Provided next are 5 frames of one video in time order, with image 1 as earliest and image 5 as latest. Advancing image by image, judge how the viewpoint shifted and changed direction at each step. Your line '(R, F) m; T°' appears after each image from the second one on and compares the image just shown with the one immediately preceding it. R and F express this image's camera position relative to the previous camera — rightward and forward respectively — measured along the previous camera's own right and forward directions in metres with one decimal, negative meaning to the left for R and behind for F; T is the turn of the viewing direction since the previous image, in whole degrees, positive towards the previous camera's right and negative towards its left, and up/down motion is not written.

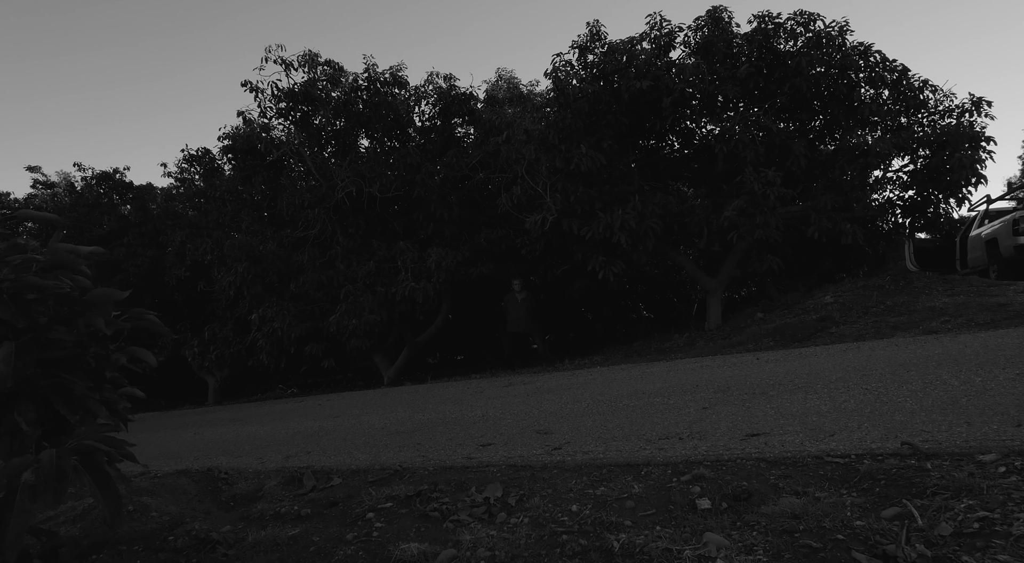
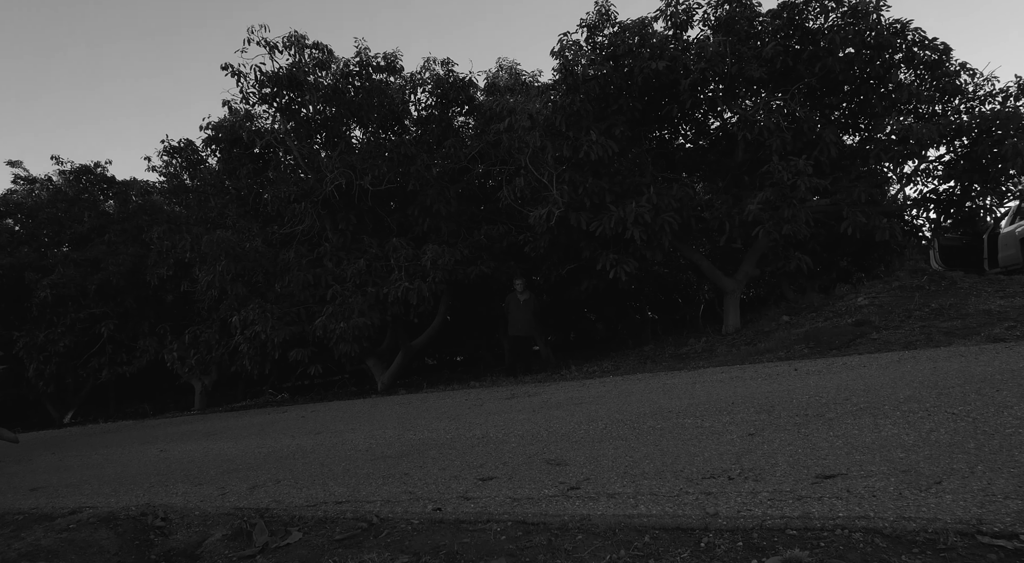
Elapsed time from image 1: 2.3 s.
(0.0, +0.9) m; 0°
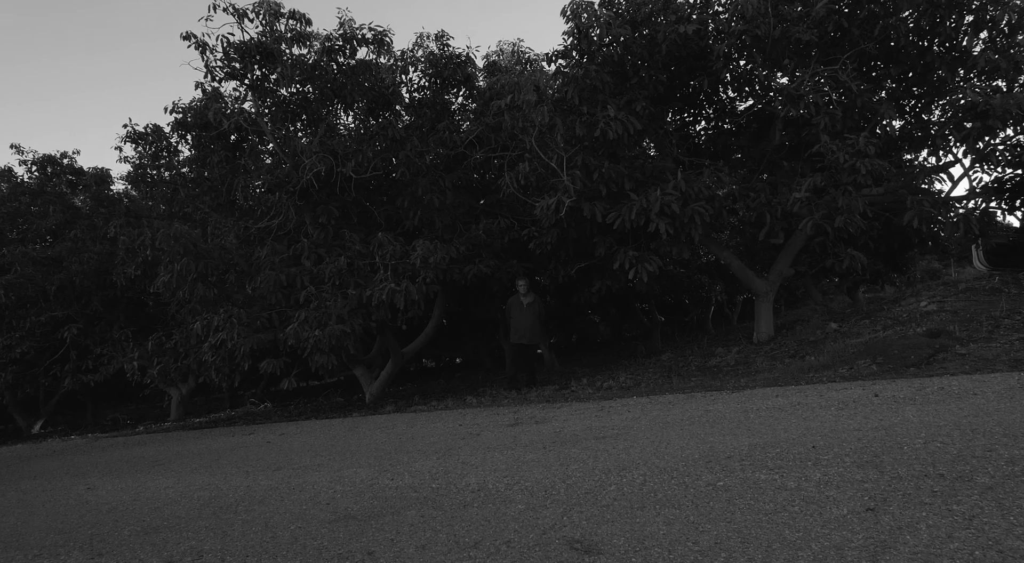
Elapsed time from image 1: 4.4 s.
(0.0, +1.5) m; 0°
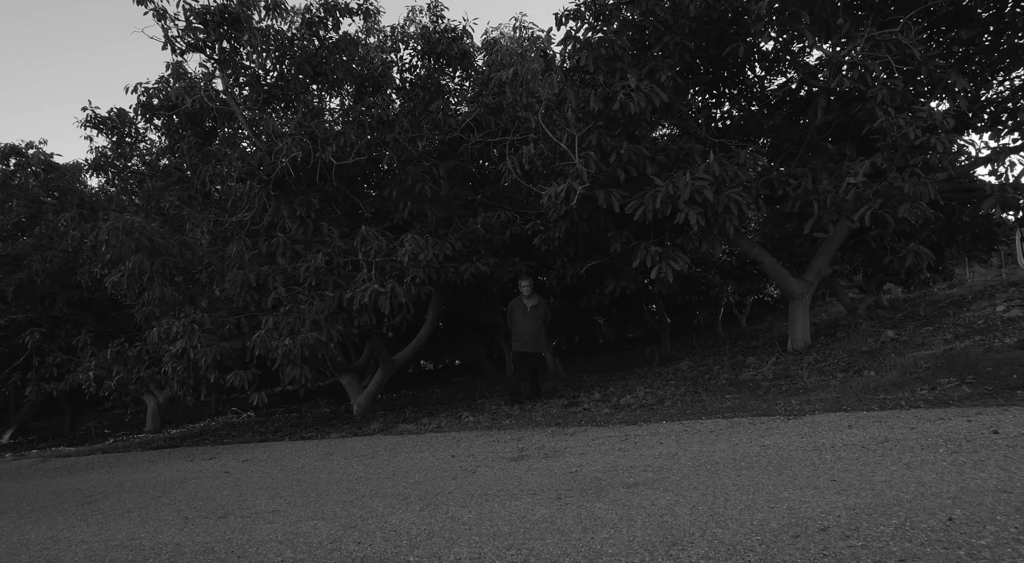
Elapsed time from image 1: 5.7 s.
(0.0, +1.3) m; 0°
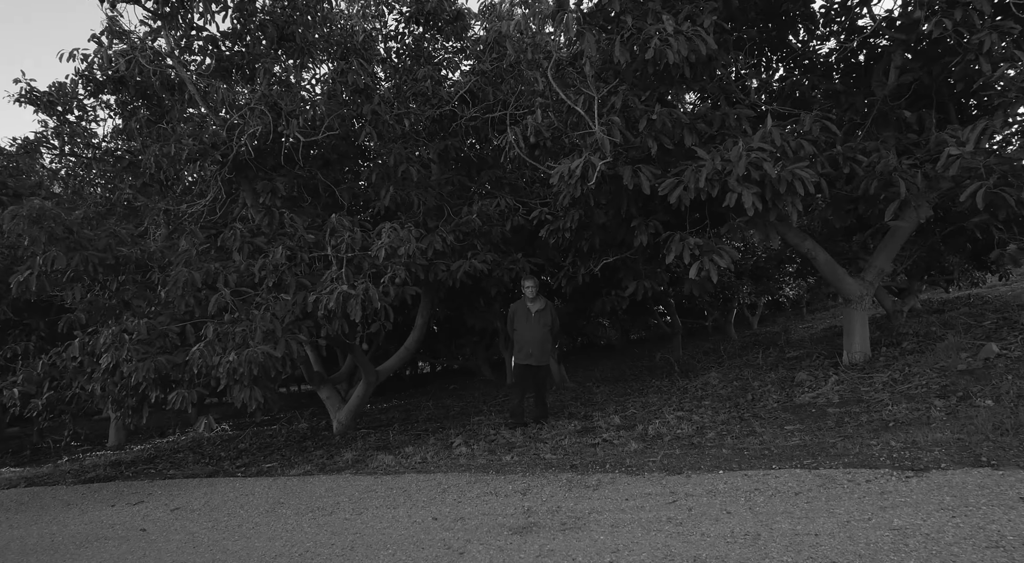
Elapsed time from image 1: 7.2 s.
(0.0, +1.6) m; 0°
